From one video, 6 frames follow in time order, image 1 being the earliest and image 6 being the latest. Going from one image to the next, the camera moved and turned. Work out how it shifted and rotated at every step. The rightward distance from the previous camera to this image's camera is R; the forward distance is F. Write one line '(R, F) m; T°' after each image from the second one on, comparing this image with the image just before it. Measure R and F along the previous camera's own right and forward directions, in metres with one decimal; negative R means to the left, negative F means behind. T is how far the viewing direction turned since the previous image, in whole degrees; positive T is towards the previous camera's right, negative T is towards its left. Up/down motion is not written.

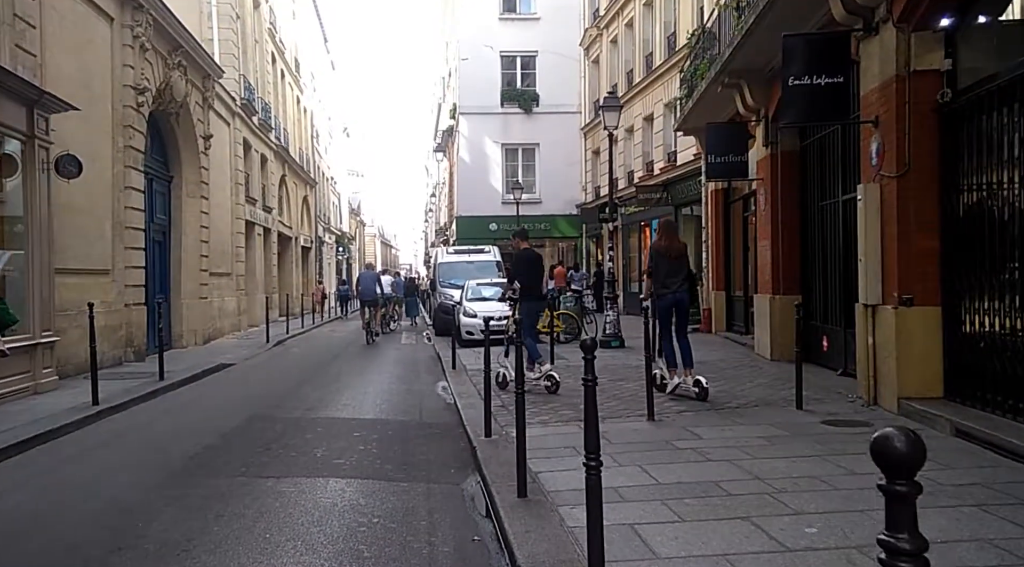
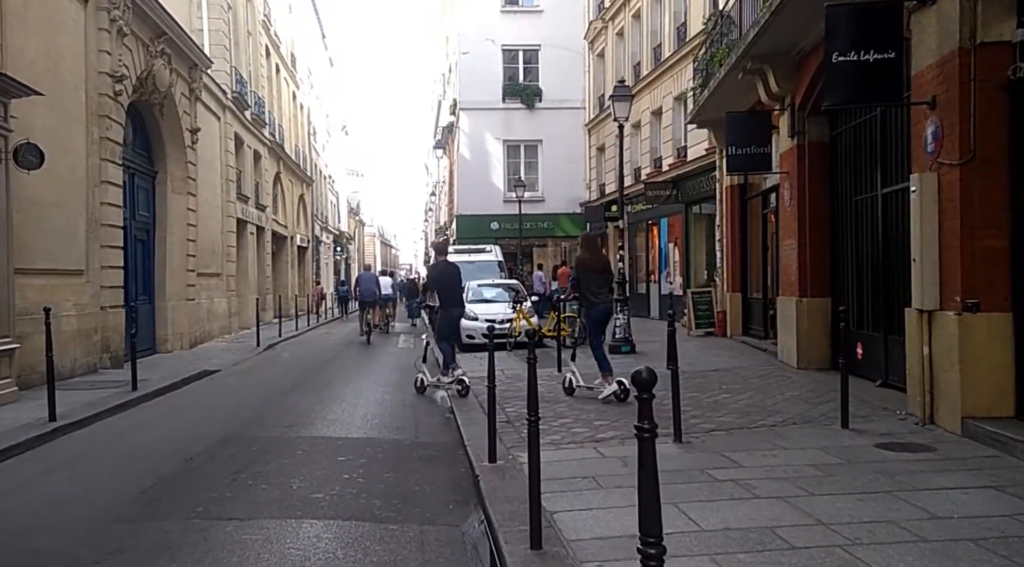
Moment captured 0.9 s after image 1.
(-0.1, +1.0) m; 0°
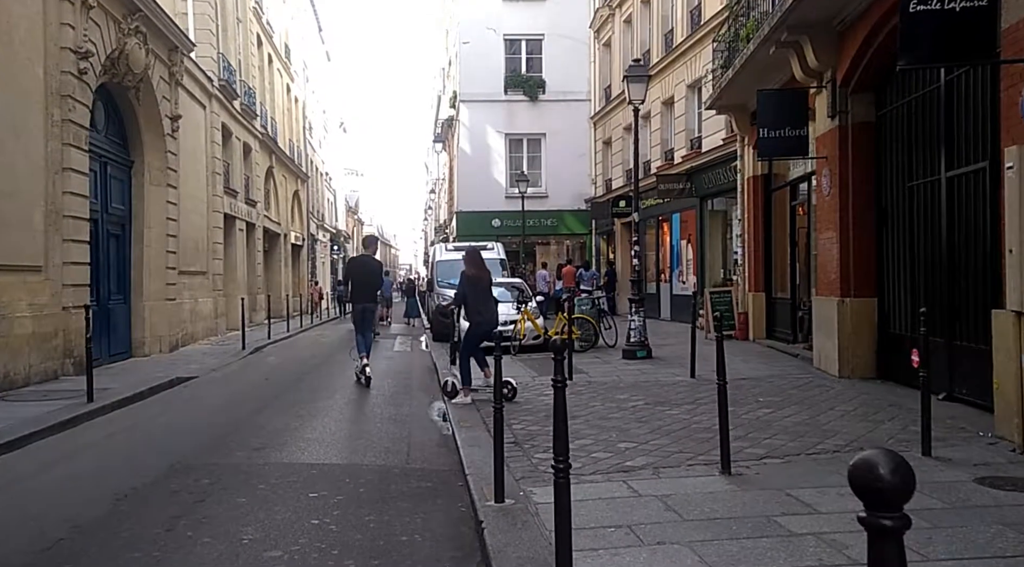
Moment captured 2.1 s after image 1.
(-0.1, +1.3) m; 0°
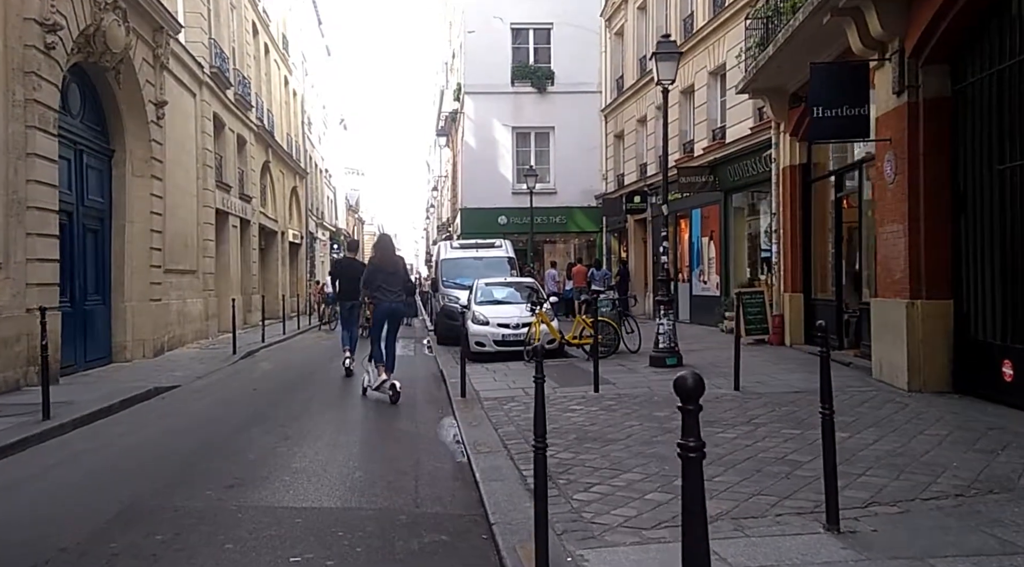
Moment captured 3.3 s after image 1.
(-0.2, +1.3) m; 0°
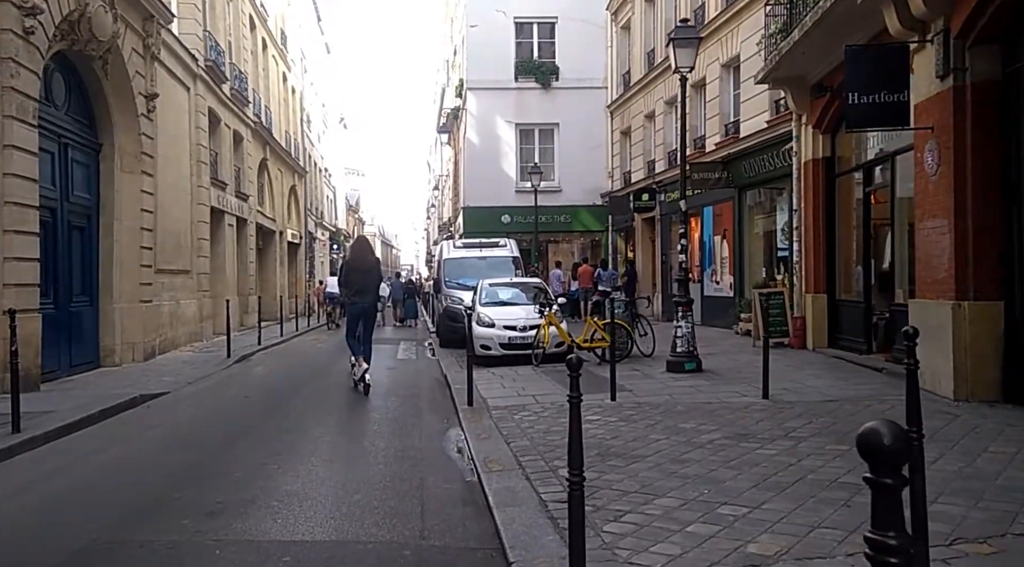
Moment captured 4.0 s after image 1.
(-0.1, +0.7) m; 0°
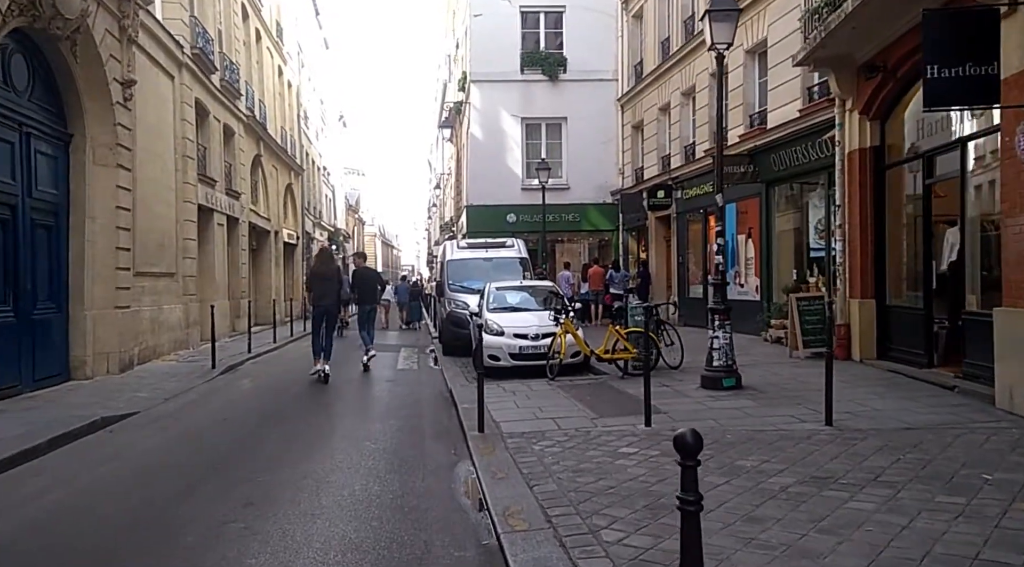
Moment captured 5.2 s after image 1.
(-0.2, +1.3) m; 0°
